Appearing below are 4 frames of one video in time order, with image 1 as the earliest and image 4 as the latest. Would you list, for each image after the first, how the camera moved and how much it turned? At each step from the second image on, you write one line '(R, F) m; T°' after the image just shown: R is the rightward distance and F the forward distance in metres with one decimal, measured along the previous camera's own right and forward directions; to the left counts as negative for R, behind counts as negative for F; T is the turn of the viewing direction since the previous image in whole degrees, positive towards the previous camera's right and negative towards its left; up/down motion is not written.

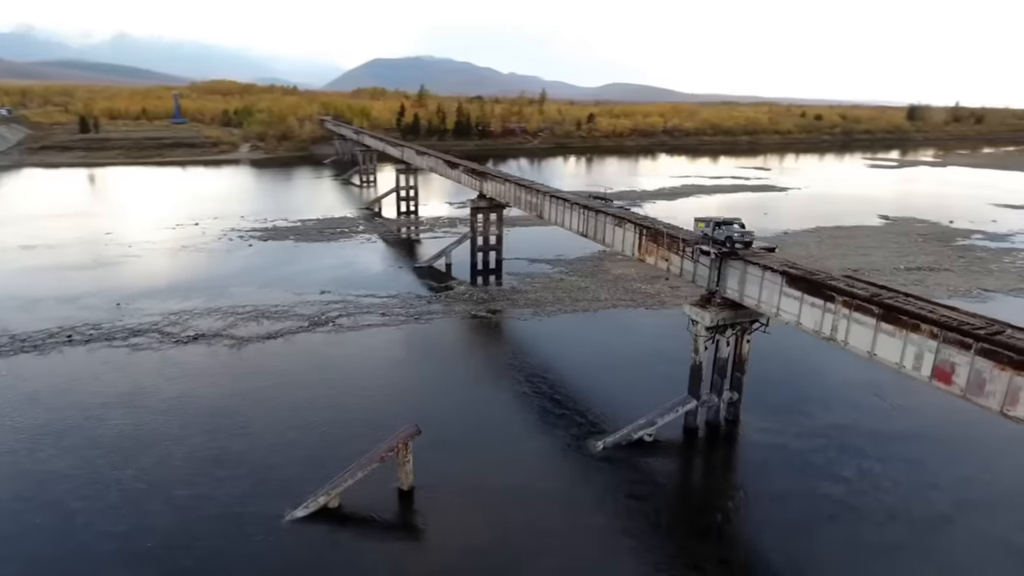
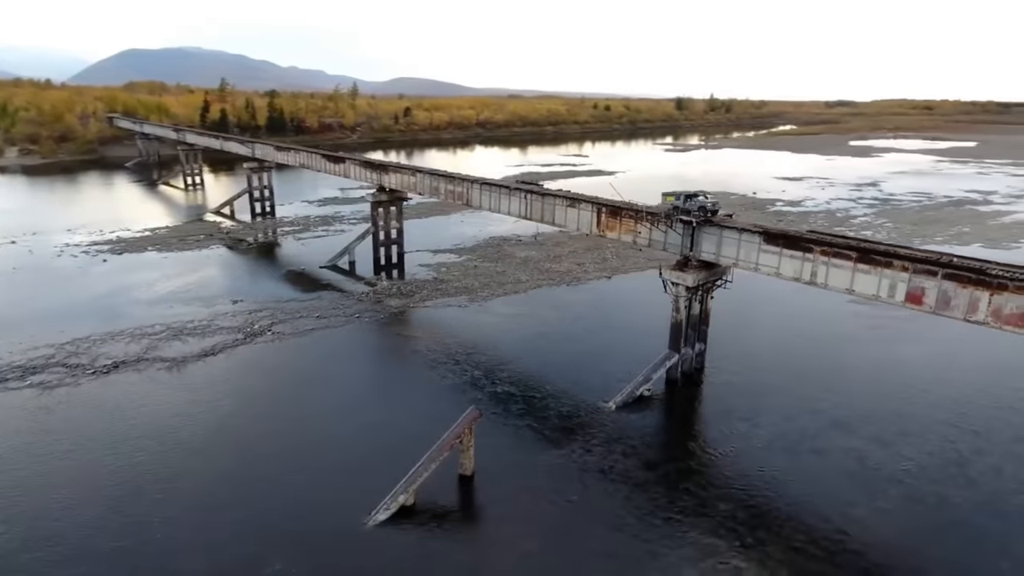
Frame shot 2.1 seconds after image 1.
(-6.1, +0.3) m; +18°
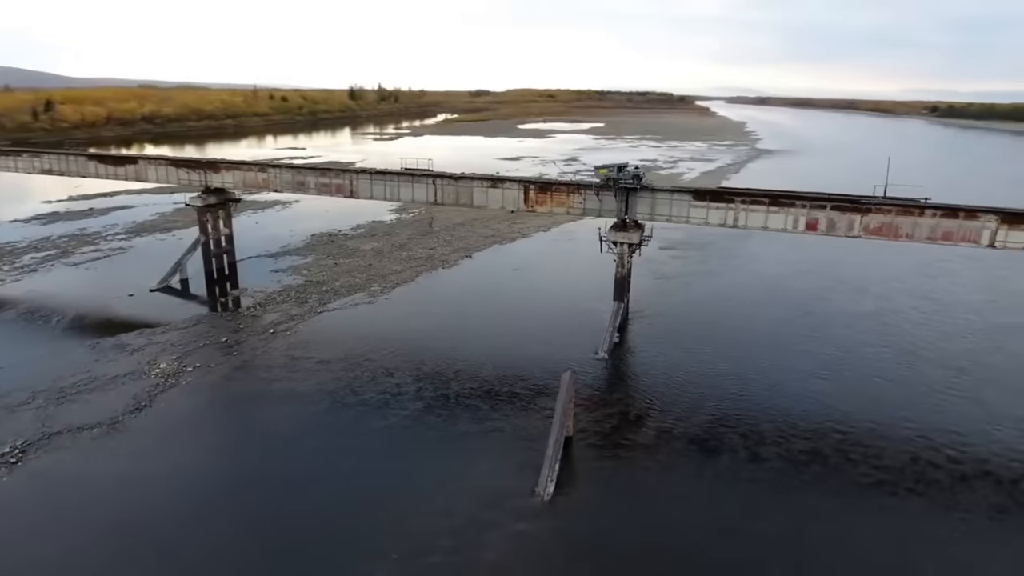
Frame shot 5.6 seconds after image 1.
(-10.1, +1.9) m; +29°
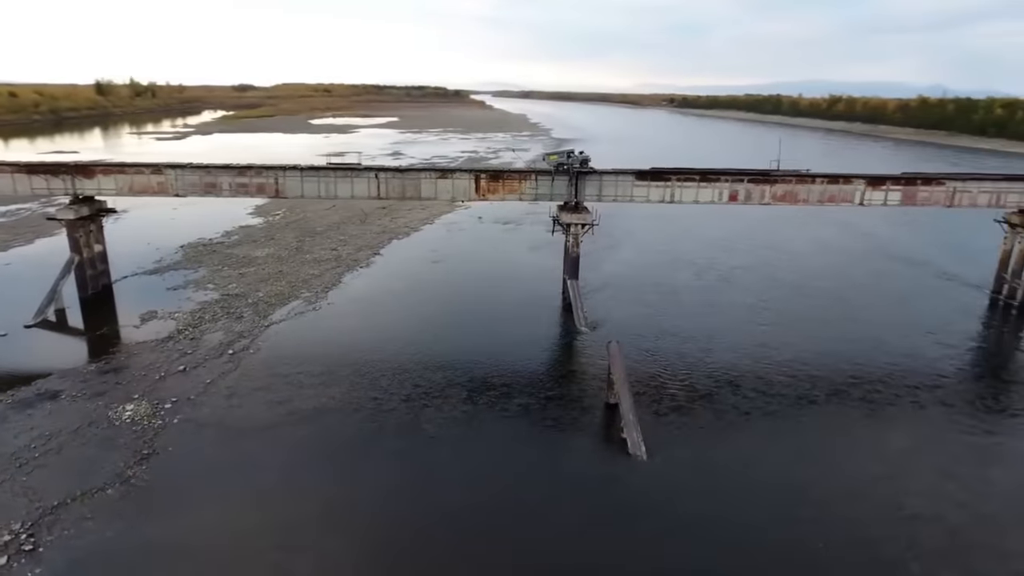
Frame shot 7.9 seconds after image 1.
(-6.9, +1.0) m; +19°
